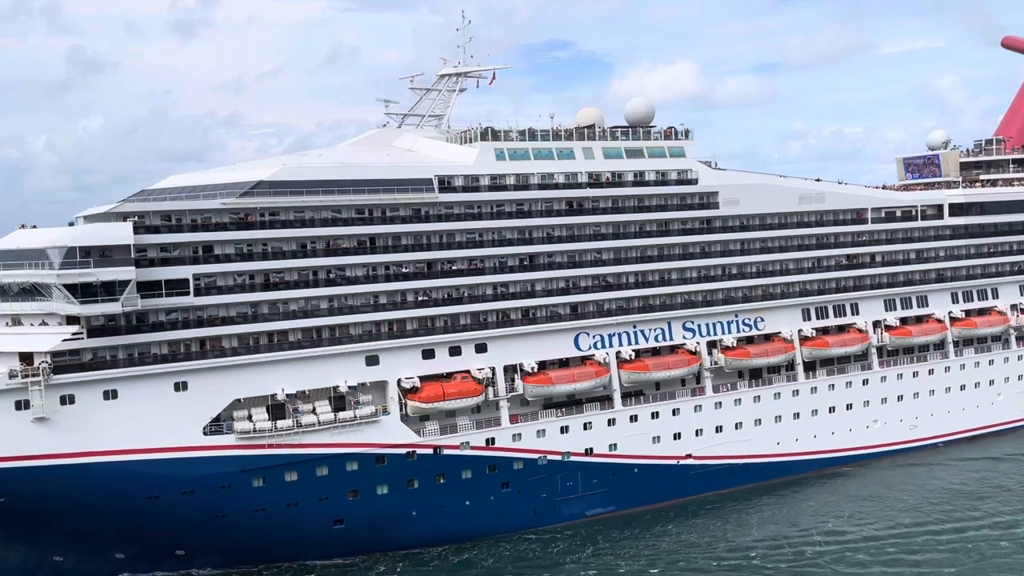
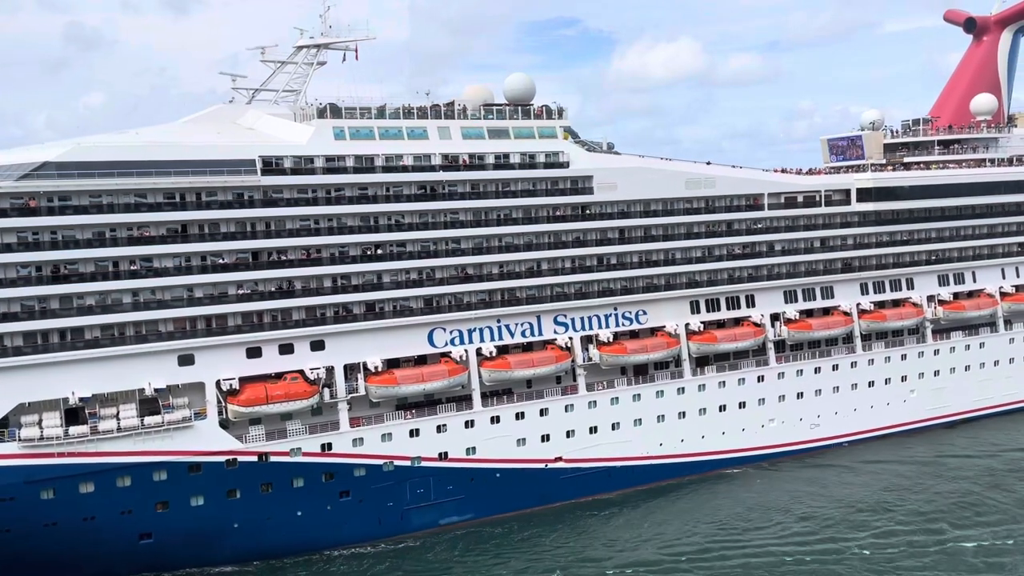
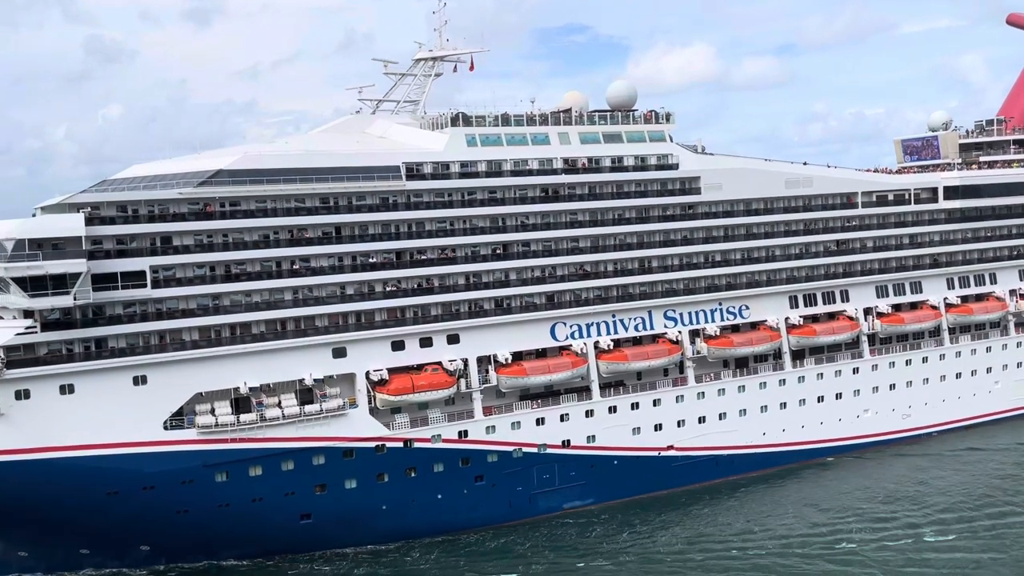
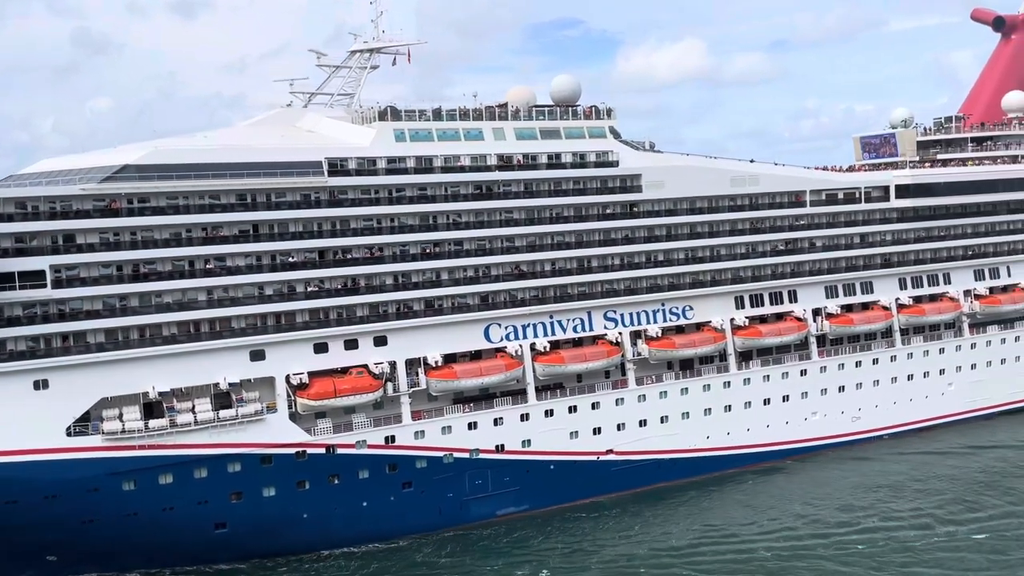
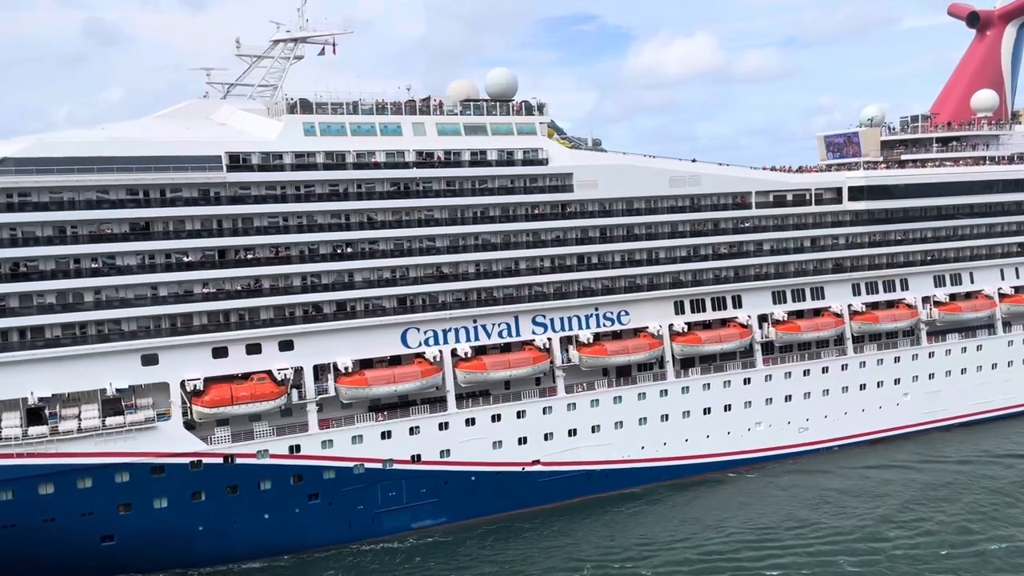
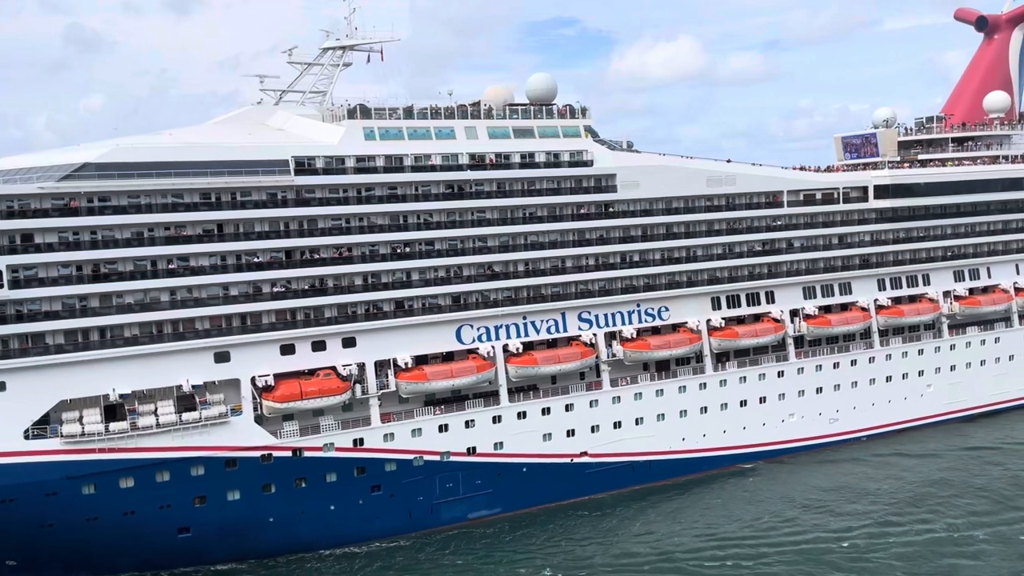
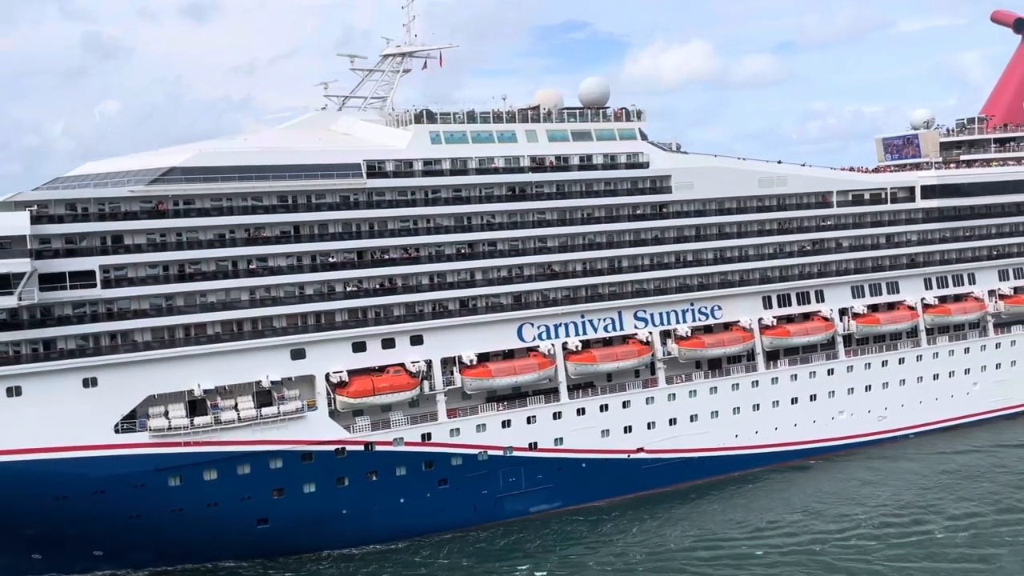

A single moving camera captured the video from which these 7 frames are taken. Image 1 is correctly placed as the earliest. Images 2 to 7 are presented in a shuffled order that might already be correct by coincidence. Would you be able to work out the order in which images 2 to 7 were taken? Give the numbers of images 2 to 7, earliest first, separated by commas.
3, 7, 4, 6, 2, 5
